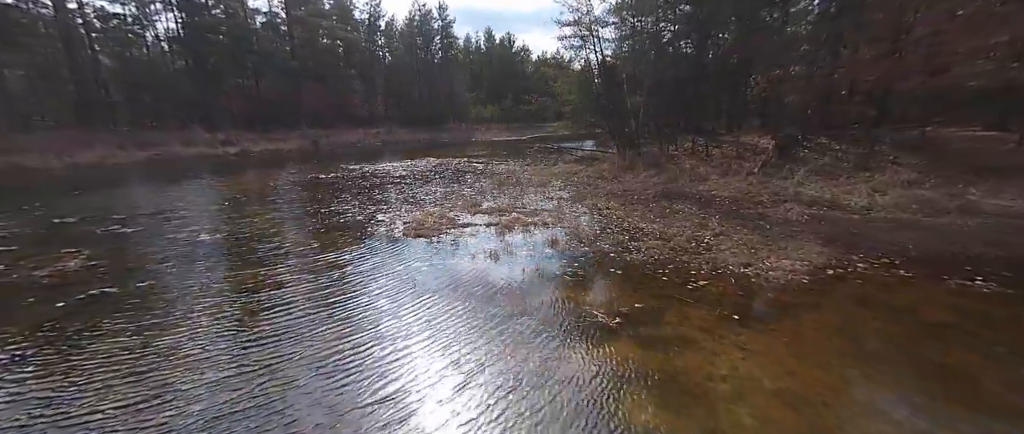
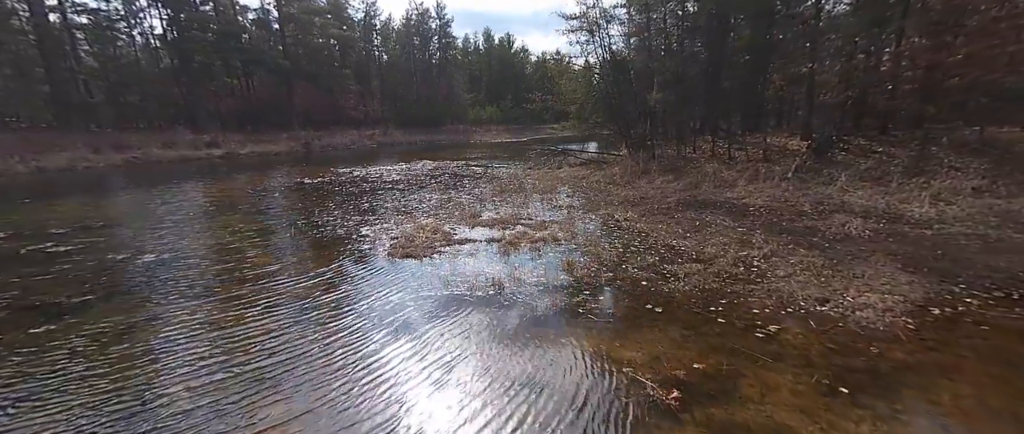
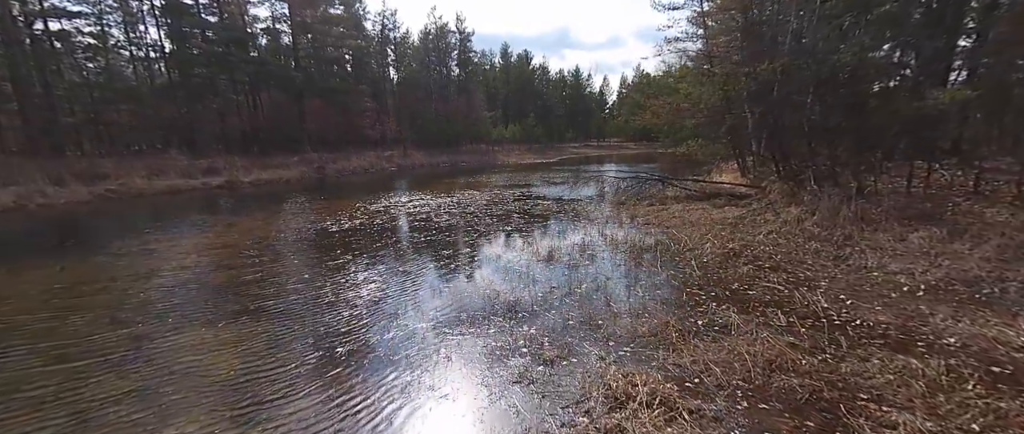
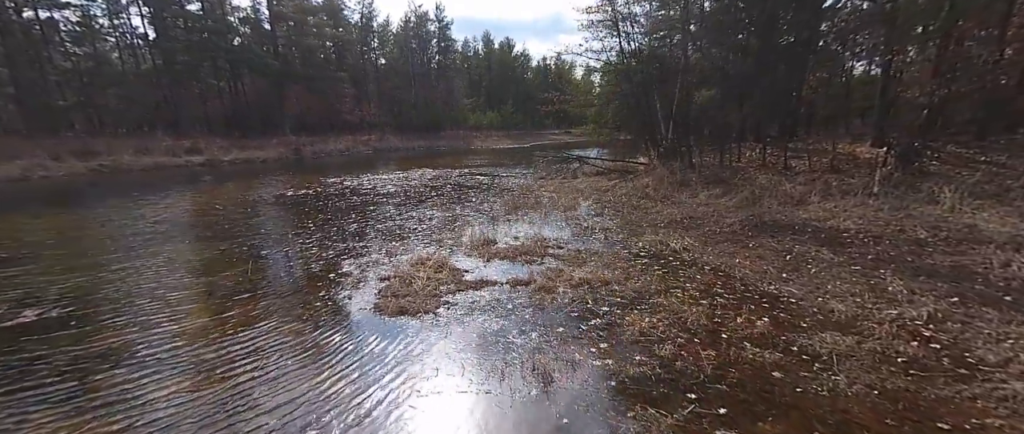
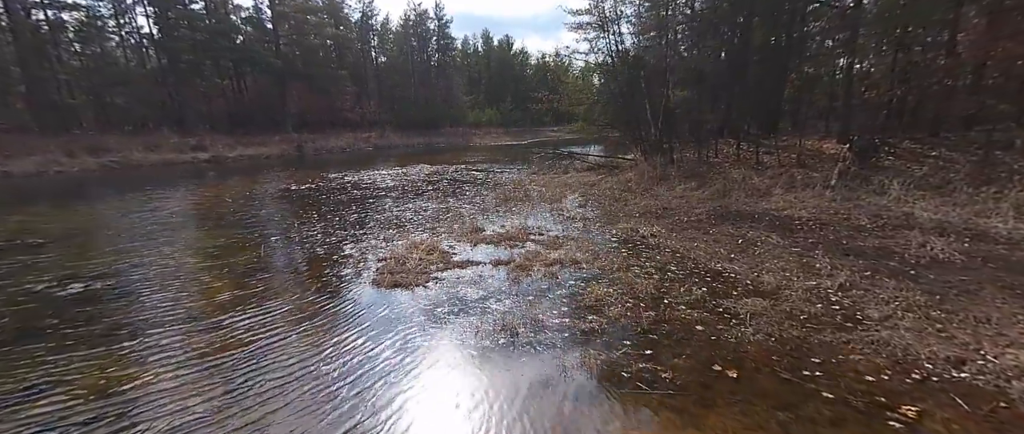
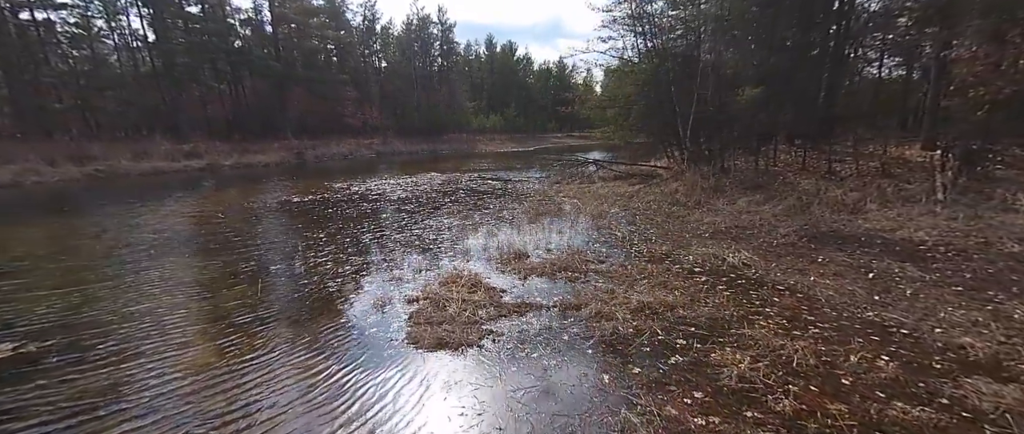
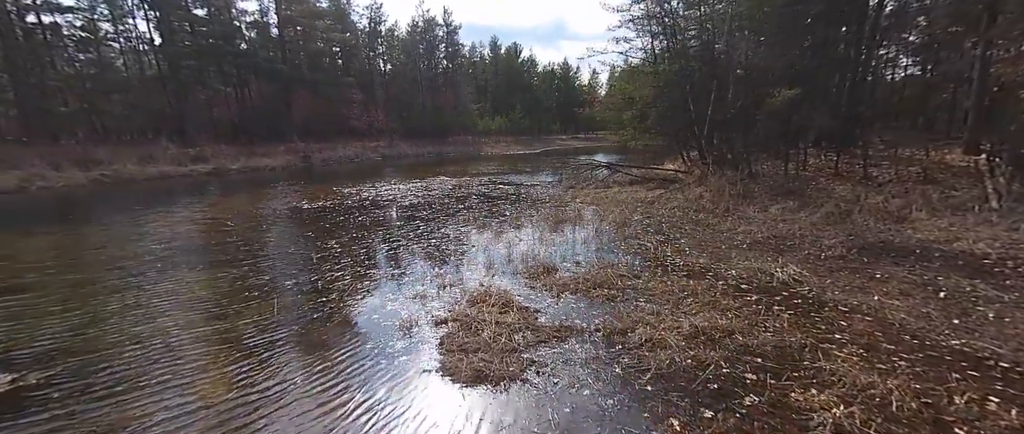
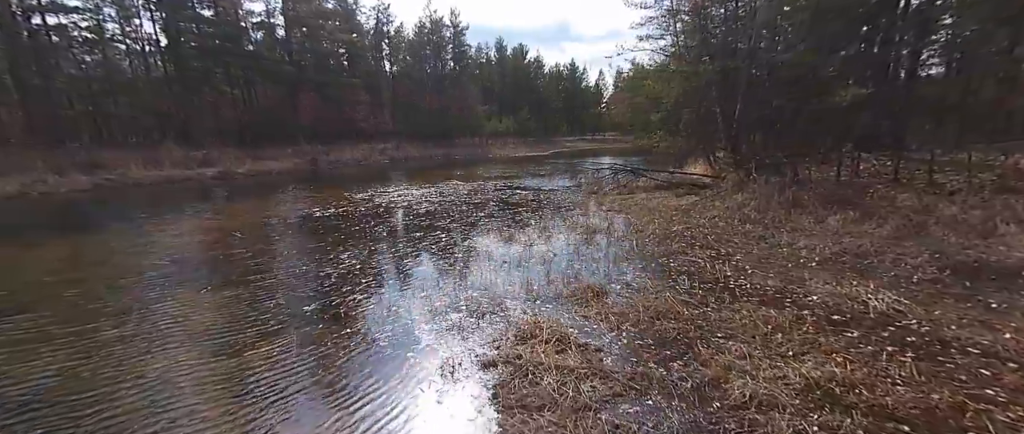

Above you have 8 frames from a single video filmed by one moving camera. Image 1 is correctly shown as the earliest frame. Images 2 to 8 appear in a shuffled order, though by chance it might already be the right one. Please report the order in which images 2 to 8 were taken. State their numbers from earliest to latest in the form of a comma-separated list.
2, 5, 4, 6, 7, 8, 3
